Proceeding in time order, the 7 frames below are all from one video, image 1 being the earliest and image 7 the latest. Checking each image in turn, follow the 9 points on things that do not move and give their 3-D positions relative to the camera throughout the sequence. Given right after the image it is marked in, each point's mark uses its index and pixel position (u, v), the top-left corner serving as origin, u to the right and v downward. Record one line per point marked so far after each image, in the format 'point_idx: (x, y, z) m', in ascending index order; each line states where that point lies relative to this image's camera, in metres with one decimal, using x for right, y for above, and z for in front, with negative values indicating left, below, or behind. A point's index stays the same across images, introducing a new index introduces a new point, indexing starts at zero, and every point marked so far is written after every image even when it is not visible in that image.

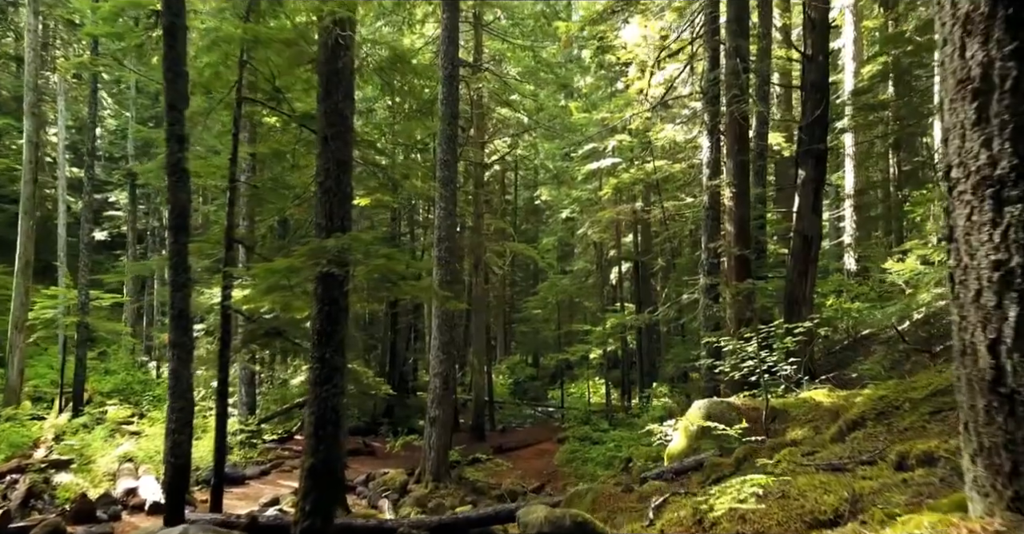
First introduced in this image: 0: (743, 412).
0: (+2.7, -1.7, +10.1) m
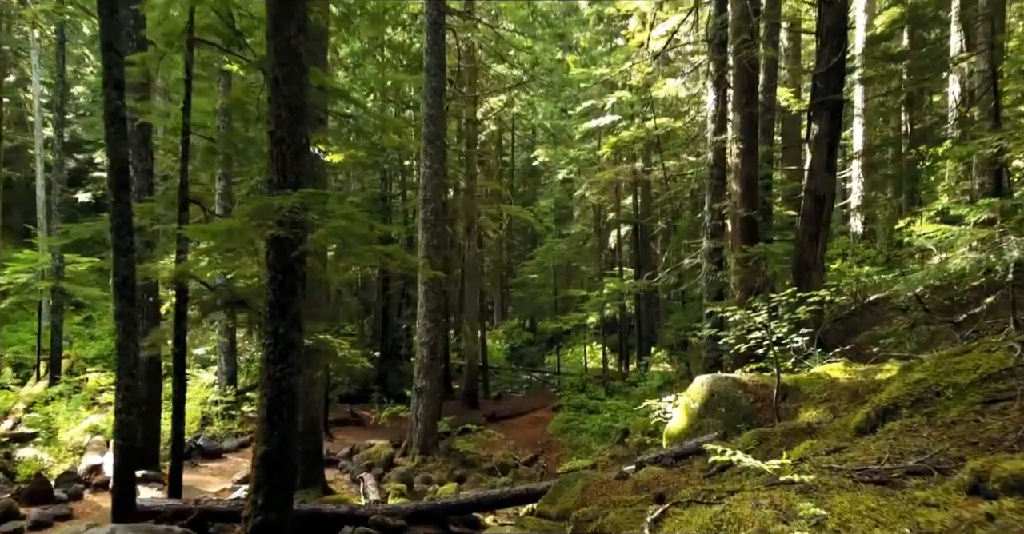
0: (+2.6, -1.3, +9.2) m
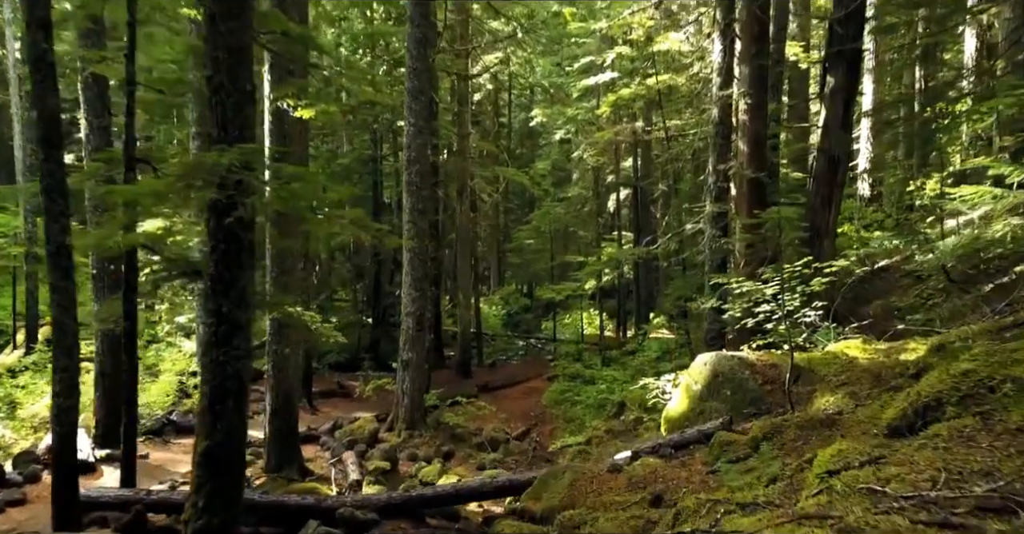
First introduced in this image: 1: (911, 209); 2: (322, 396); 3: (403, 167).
0: (+2.4, -1.0, +8.3) m
1: (+8.9, +1.3, +19.1) m
2: (-4.2, -2.9, +18.9) m
3: (-2.0, +1.8, +15.3) m
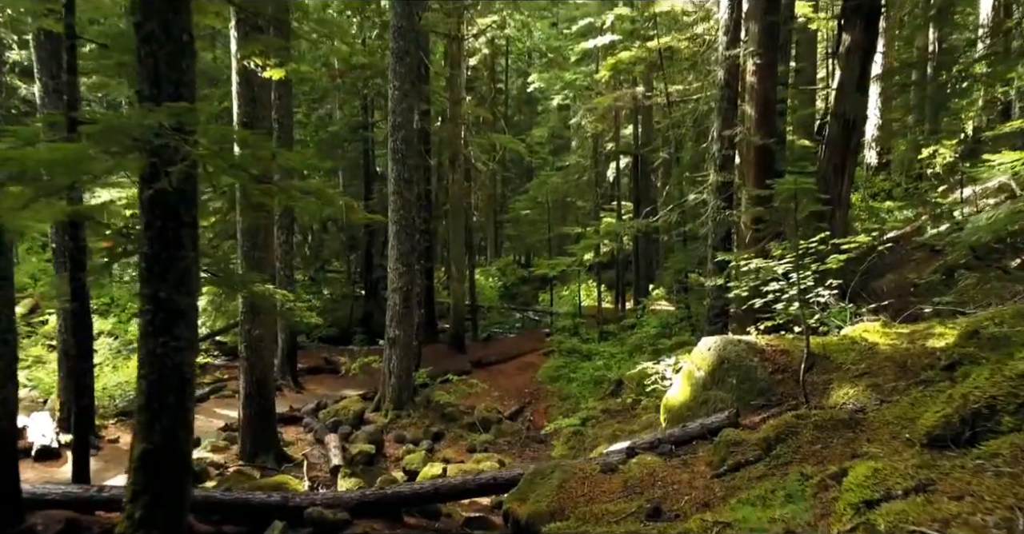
0: (+2.3, -0.8, +7.5) m
1: (+8.8, +1.9, +18.3) m
2: (-4.3, -2.3, +18.2) m
3: (-2.1, +2.3, +14.5) m
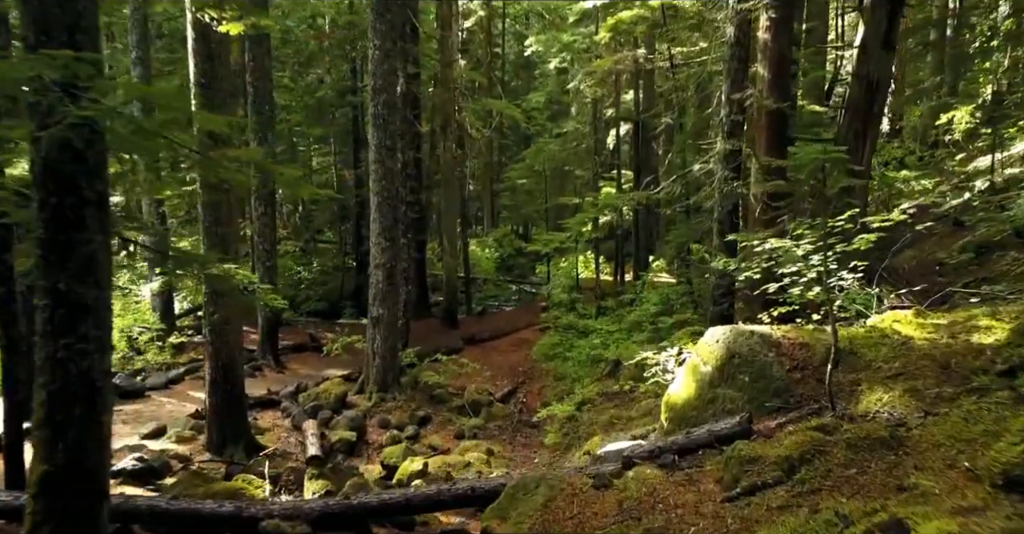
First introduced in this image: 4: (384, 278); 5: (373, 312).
0: (+2.1, -0.6, +6.6) m
1: (+8.6, +2.5, +17.3) m
2: (-4.5, -1.7, +17.3) m
3: (-2.2, +2.7, +13.4) m
4: (-2.1, -0.2, +13.8) m
5: (-2.3, -0.7, +14.0) m
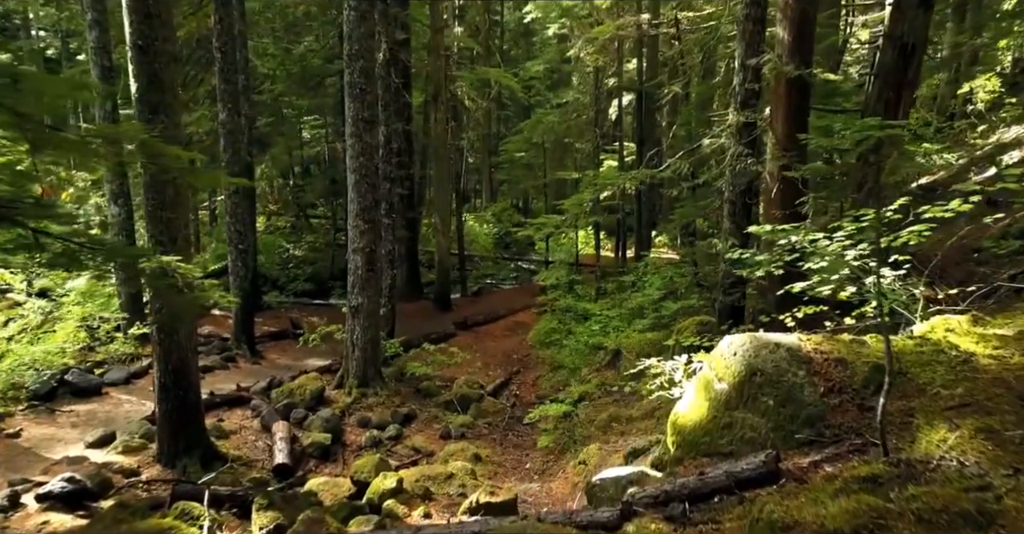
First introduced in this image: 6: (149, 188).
0: (+2.0, -0.6, +5.5) m
1: (+8.5, +2.8, +16.0) m
2: (-4.6, -1.4, +16.2) m
3: (-2.4, +2.9, +12.2) m
4: (-2.2, +0.1, +12.7) m
5: (-2.4, -0.5, +12.9) m
6: (-3.7, +0.8, +8.7) m
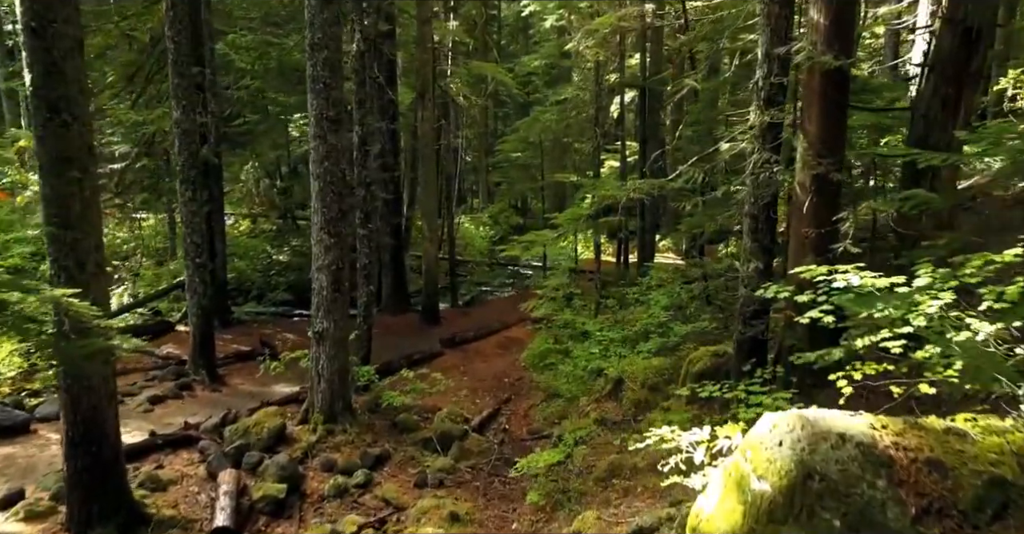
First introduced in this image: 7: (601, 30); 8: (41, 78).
0: (+1.8, -0.9, +3.9) m
1: (+8.4, +2.6, +14.4) m
2: (-4.8, -1.6, +14.7) m
3: (-2.5, +2.6, +10.6) m
4: (-2.4, -0.2, +11.1) m
5: (-2.6, -0.8, +11.4) m
6: (-3.8, +0.5, +7.1) m
7: (+1.7, +4.7, +16.6) m
8: (-3.9, +1.6, +7.0) m
